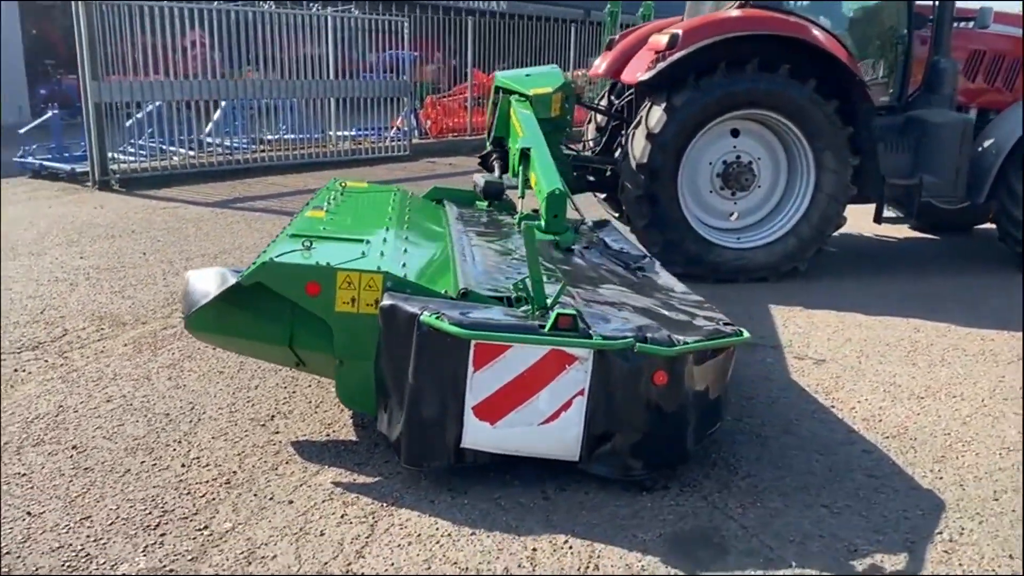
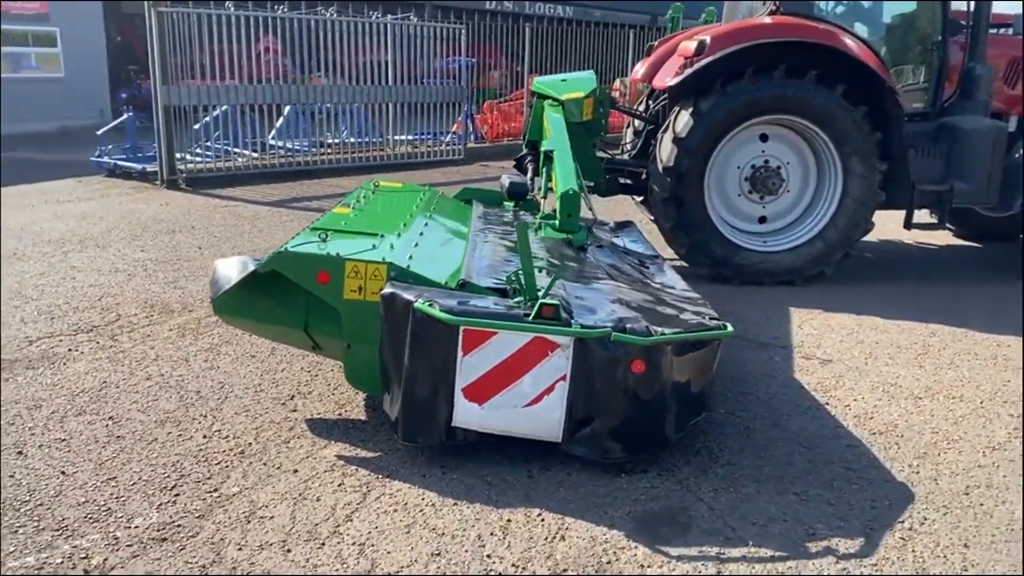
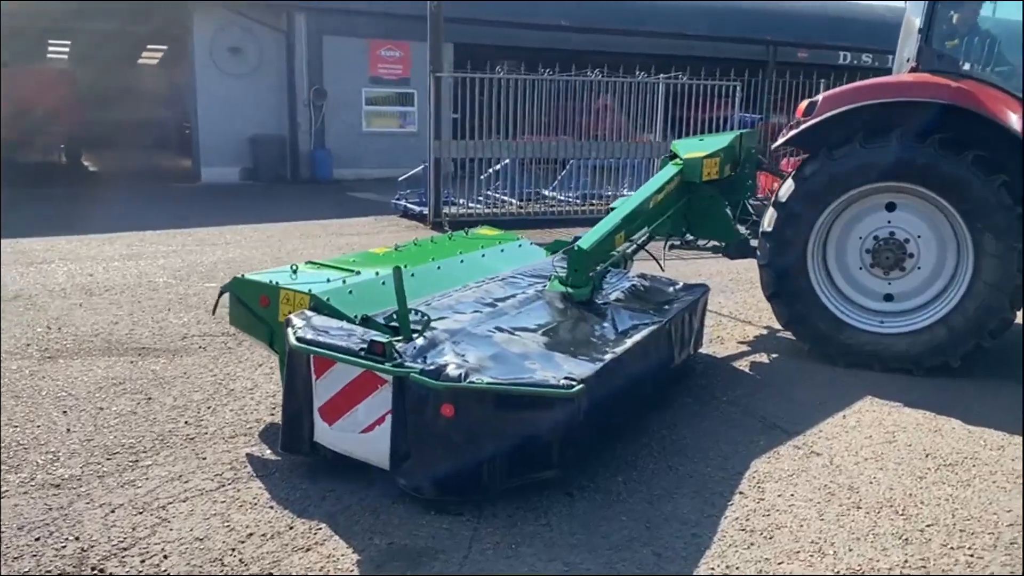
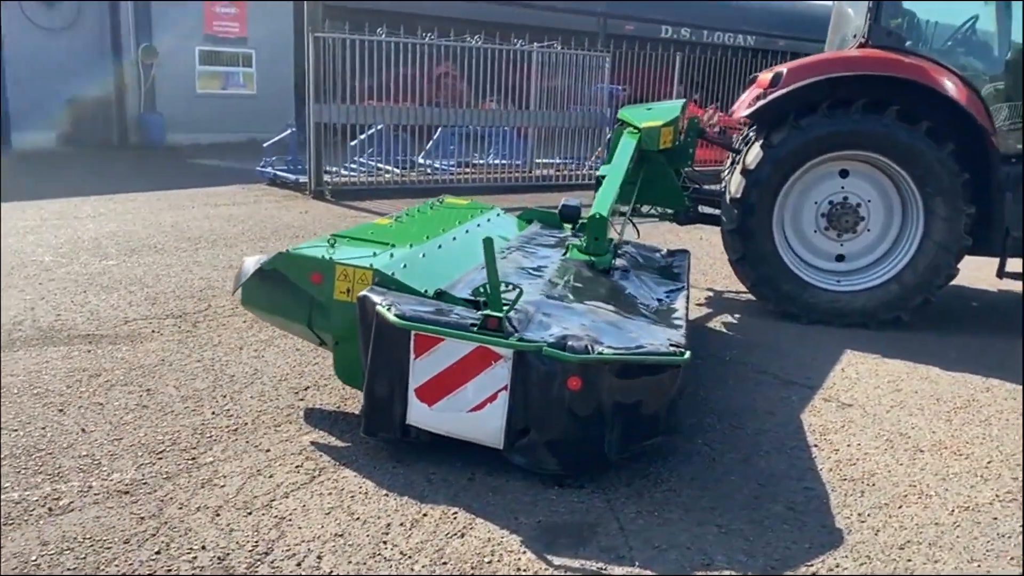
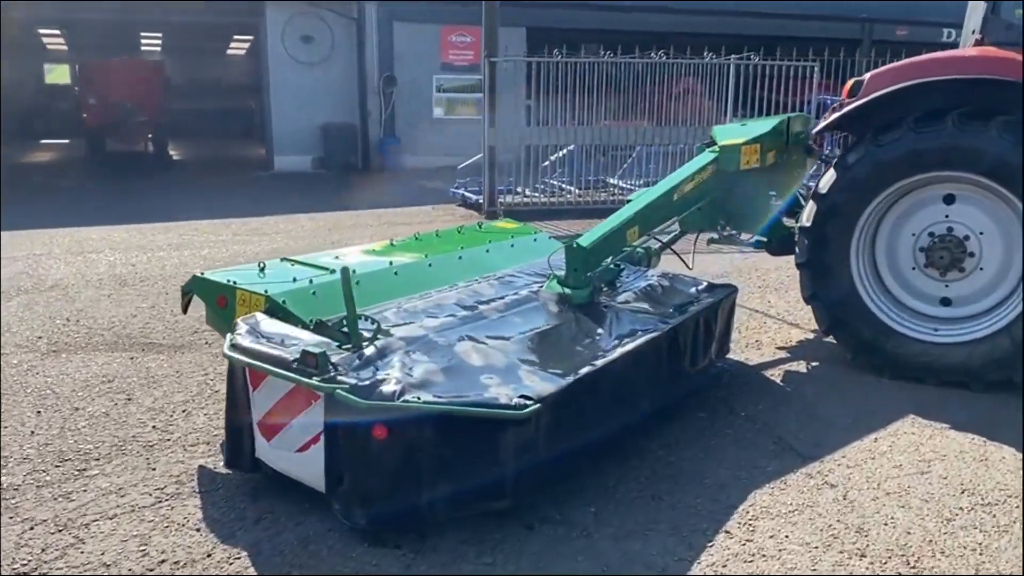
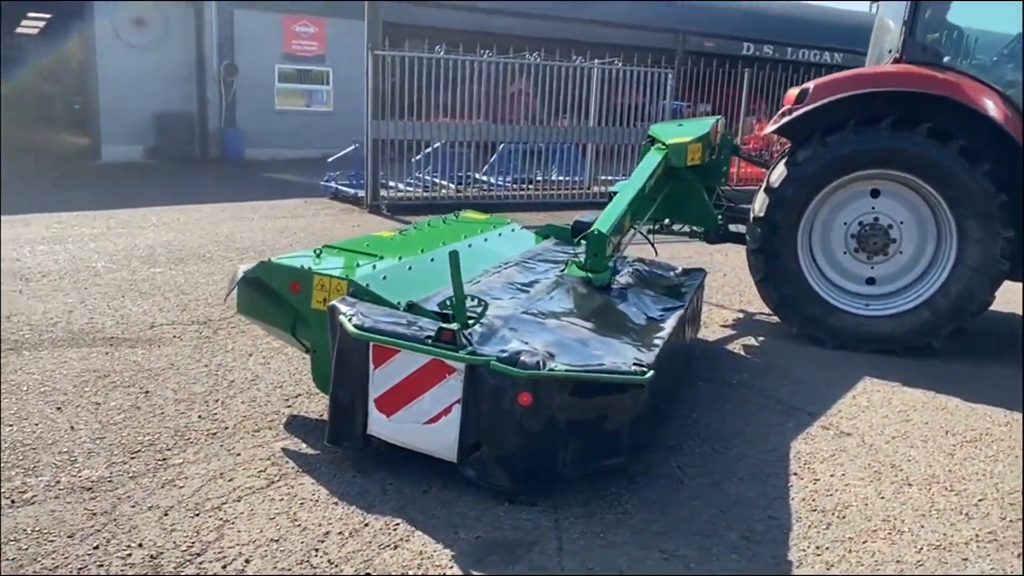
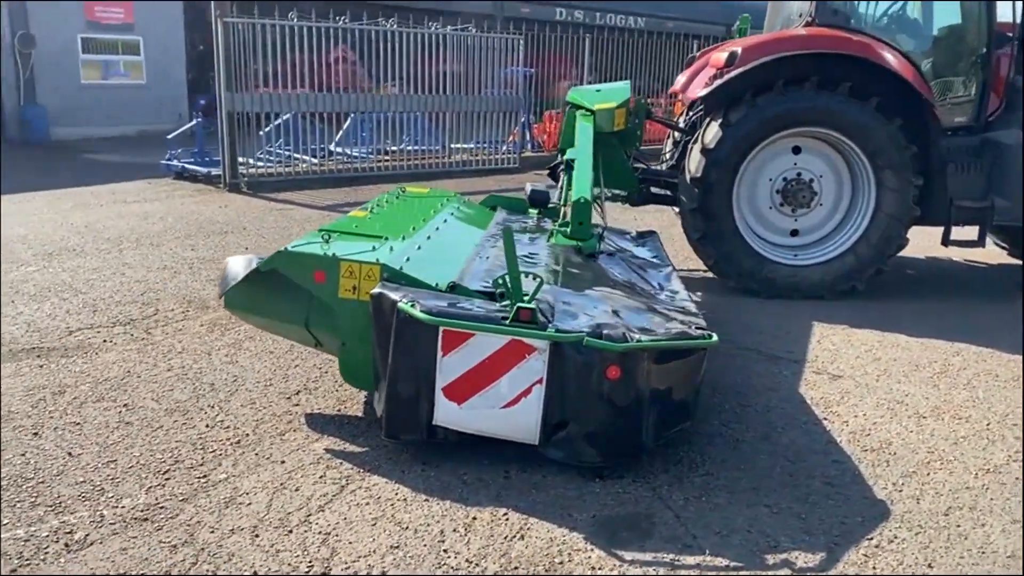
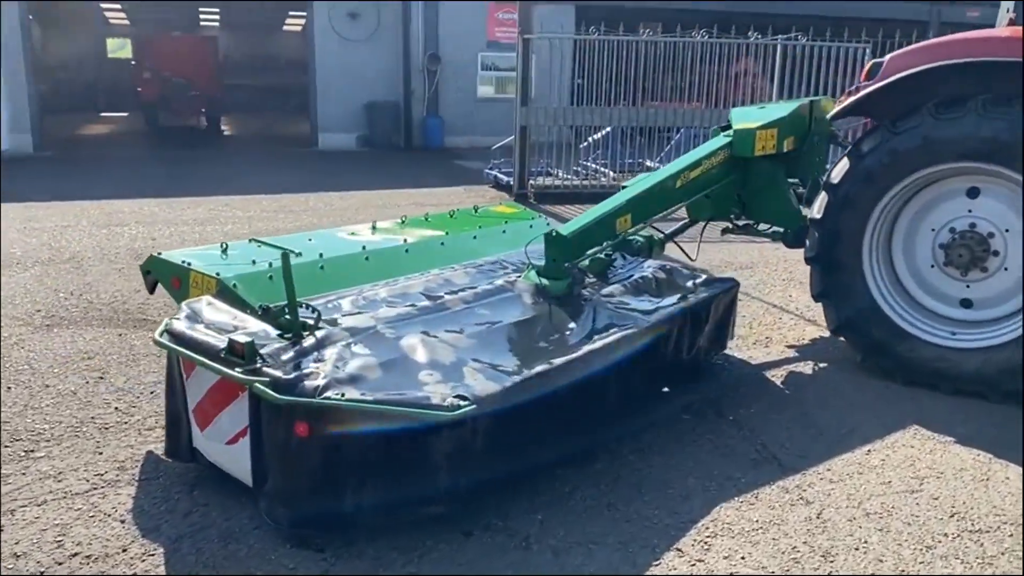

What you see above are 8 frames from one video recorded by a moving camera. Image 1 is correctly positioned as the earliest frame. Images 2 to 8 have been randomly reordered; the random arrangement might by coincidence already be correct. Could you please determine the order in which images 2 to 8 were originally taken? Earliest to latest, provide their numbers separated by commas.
2, 7, 4, 6, 3, 5, 8
